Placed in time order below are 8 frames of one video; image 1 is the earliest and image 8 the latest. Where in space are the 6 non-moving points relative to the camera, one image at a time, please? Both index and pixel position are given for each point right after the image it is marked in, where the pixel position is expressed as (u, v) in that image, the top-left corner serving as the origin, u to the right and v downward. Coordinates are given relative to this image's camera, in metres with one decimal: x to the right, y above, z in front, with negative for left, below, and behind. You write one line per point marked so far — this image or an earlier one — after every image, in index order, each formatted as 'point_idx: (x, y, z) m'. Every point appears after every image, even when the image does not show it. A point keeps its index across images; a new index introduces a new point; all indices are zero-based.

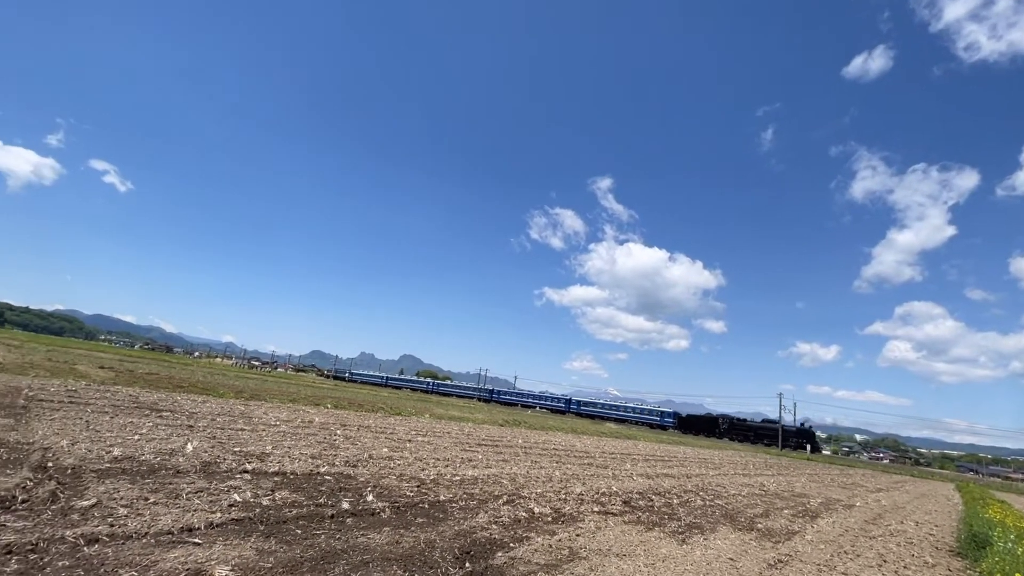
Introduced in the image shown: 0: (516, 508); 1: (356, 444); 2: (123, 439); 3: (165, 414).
0: (+0.1, -4.1, +8.9) m
1: (-4.9, -5.0, +15.1) m
2: (-8.3, -3.2, +10.1) m
3: (-11.3, -4.1, +15.5) m
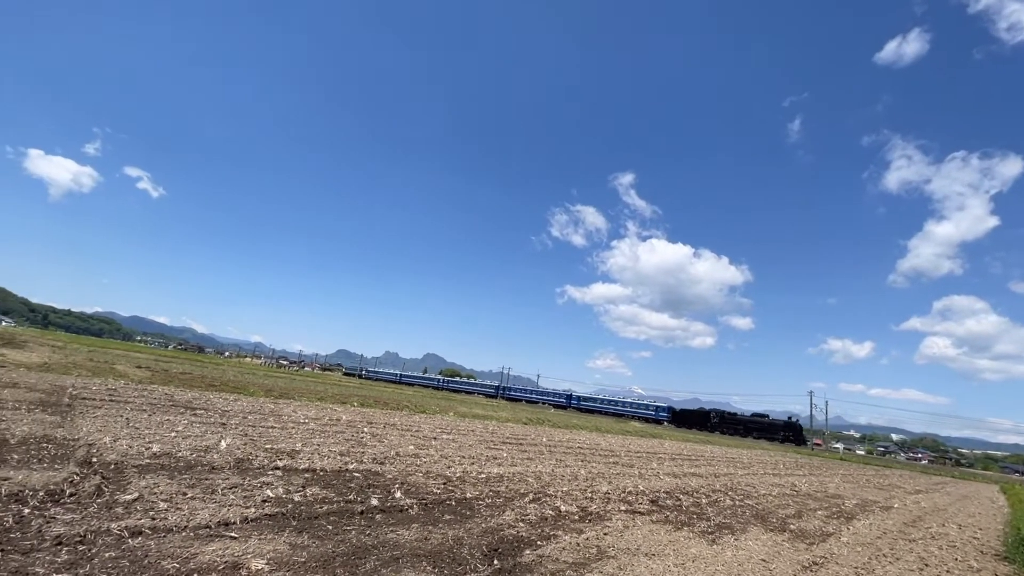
0: (+0.6, -4.1, +8.9) m
1: (-4.2, -5.0, +15.3) m
2: (-7.7, -3.3, +10.5) m
3: (-10.5, -4.2, +16.0) m
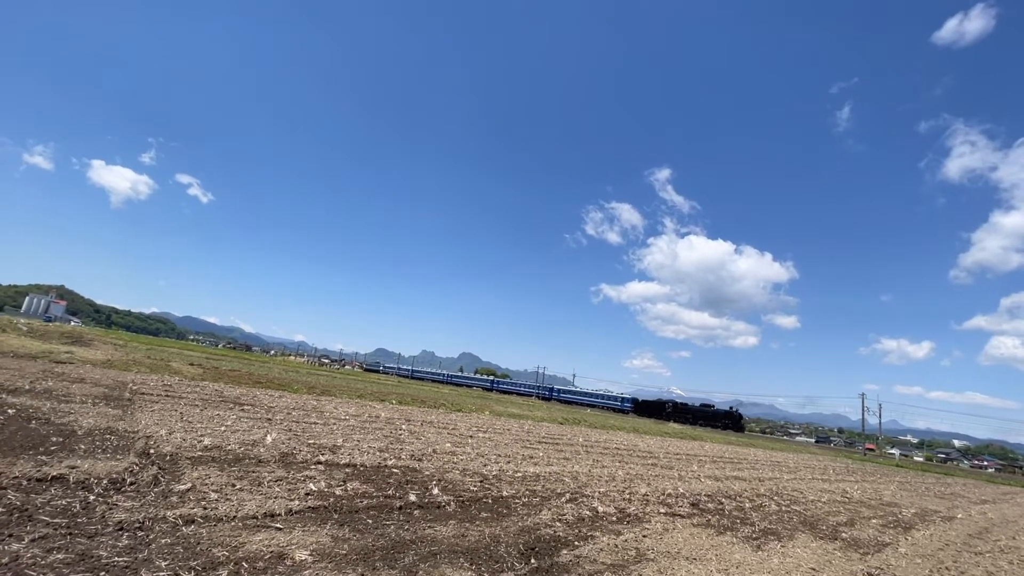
0: (+1.3, -4.0, +8.8) m
1: (-3.0, -4.9, +15.5) m
2: (-6.9, -3.3, +11.0) m
3: (-9.3, -4.2, +16.7) m
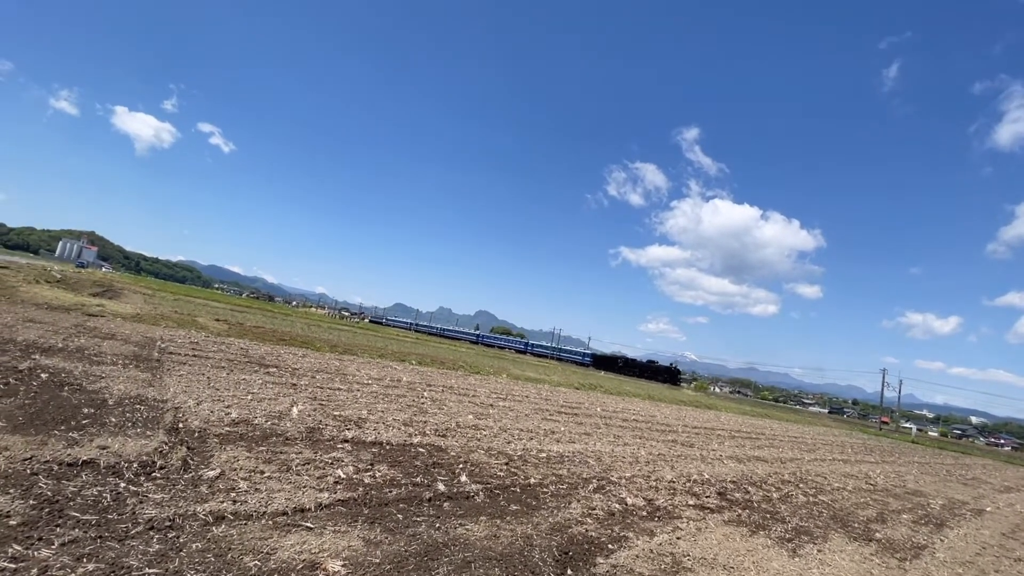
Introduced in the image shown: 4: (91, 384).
0: (+1.7, -3.8, +8.6) m
1: (-2.3, -4.0, +15.5) m
2: (-6.3, -2.6, +11.0) m
3: (-8.5, -2.9, +16.9) m
4: (-9.0, -2.1, +10.1) m
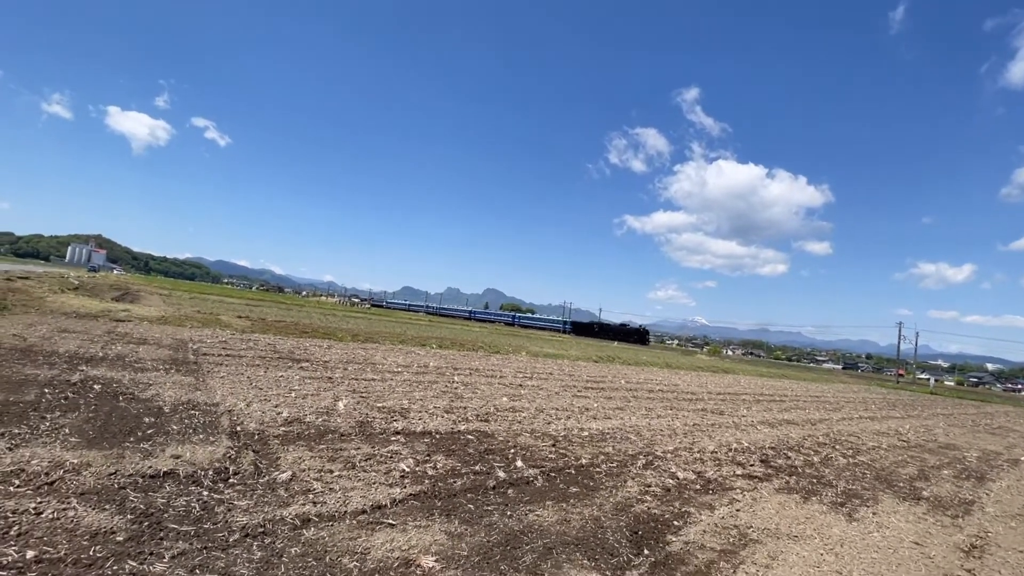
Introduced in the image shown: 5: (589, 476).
0: (+2.7, -3.4, +8.8) m
1: (-1.2, -3.5, +15.7) m
2: (-5.4, -2.6, +11.2) m
3: (-7.5, -2.7, +17.1) m
4: (-8.1, -2.3, +10.4) m
5: (+1.3, -3.2, +8.1) m
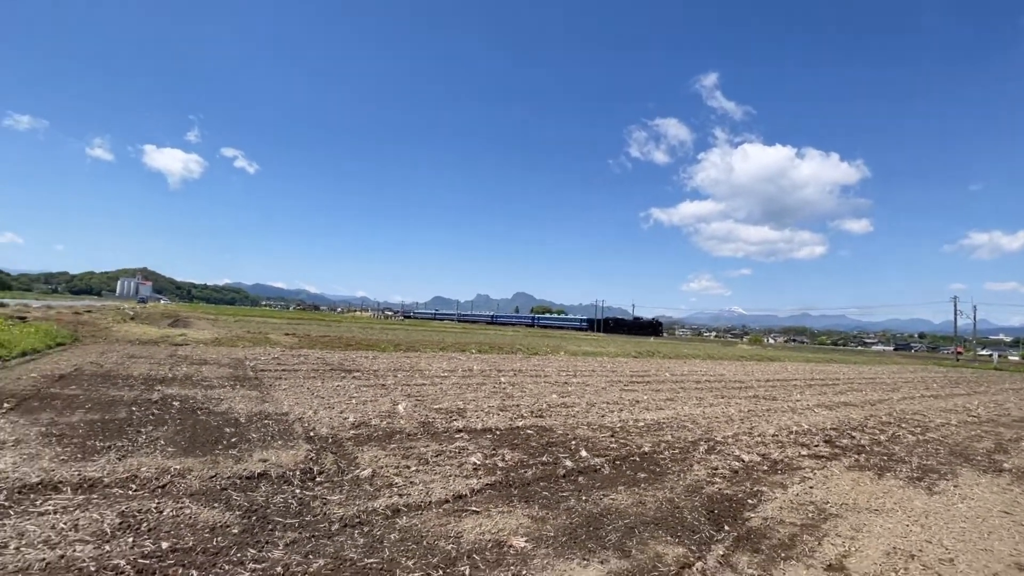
0: (+3.9, -3.1, +8.7) m
1: (+0.4, -3.5, +15.9) m
2: (-4.1, -2.9, +11.7) m
3: (-5.8, -3.2, +17.7) m
4: (-6.8, -2.7, +11.0) m
5: (+2.4, -3.0, +8.2) m
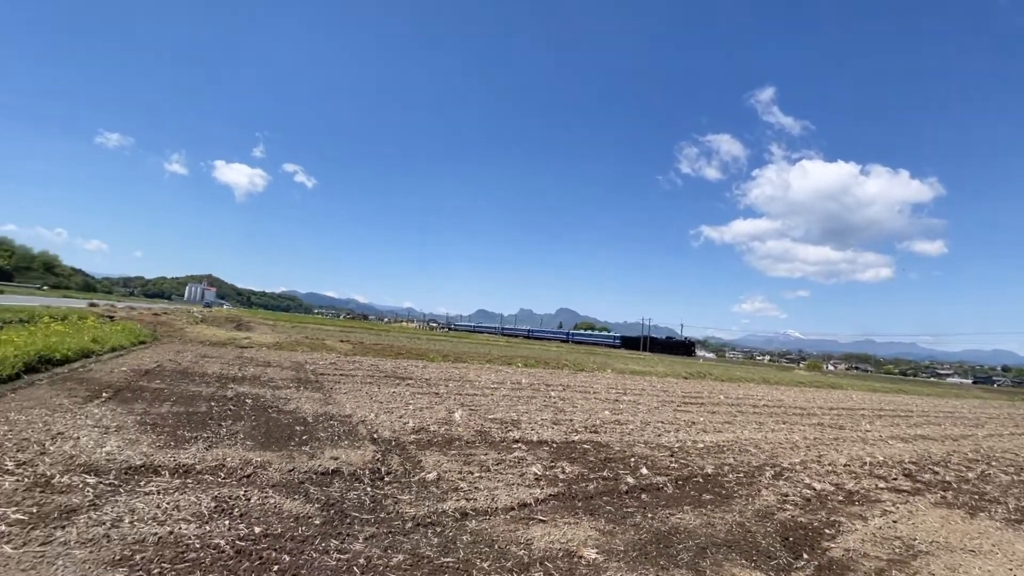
0: (+4.9, -3.4, +8.3) m
1: (+2.1, -4.0, +15.8) m
2: (-2.7, -3.1, +12.0) m
3: (-3.9, -3.6, +18.1) m
4: (-5.5, -2.9, +11.6) m
5: (+3.4, -3.3, +7.9) m
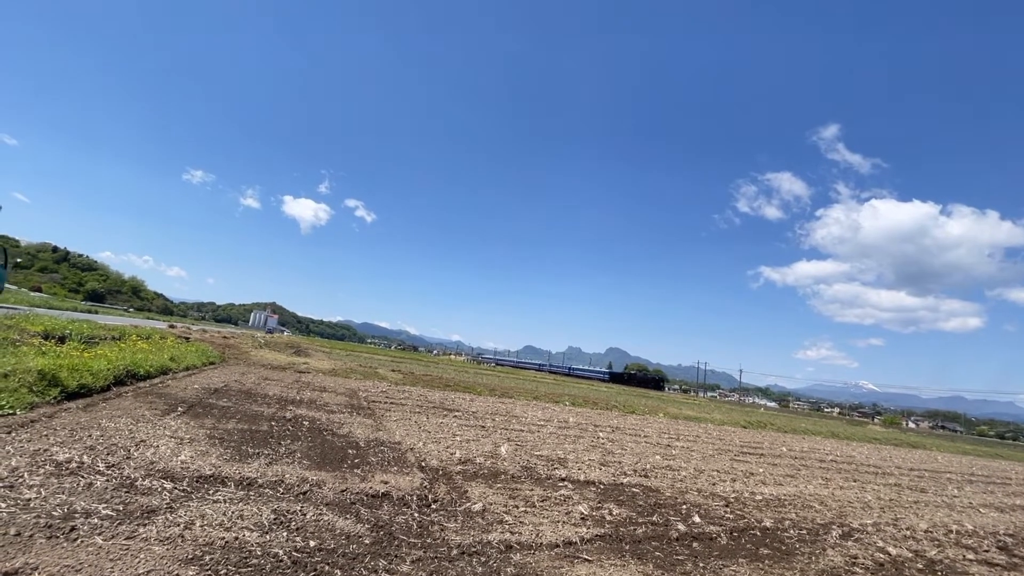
0: (+5.7, -4.2, +7.6) m
1: (+3.6, -5.2, +15.3) m
2: (-1.5, -3.9, +12.1) m
3: (-2.1, -4.8, +18.3) m
4: (-4.4, -3.6, +12.0) m
5: (+4.1, -3.9, +7.4) m
